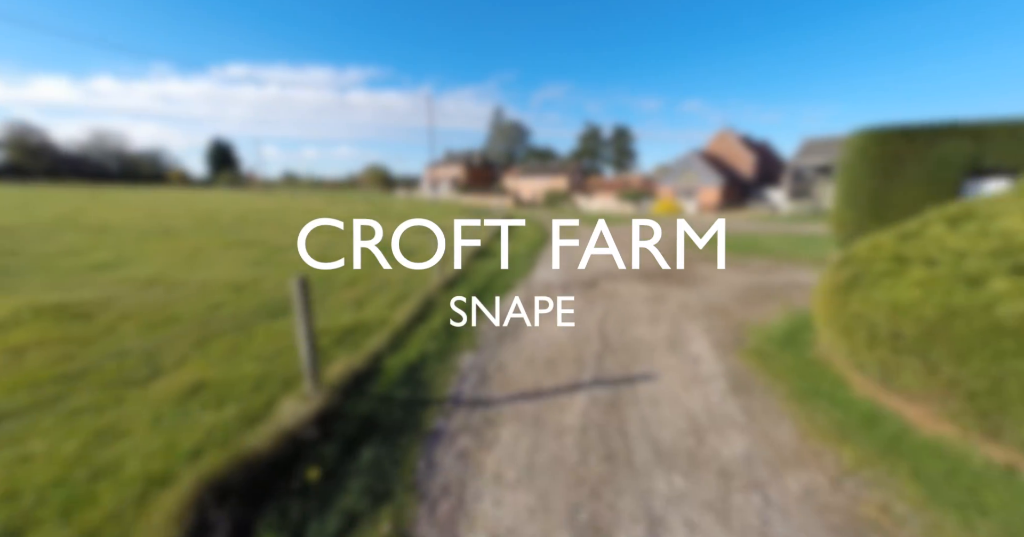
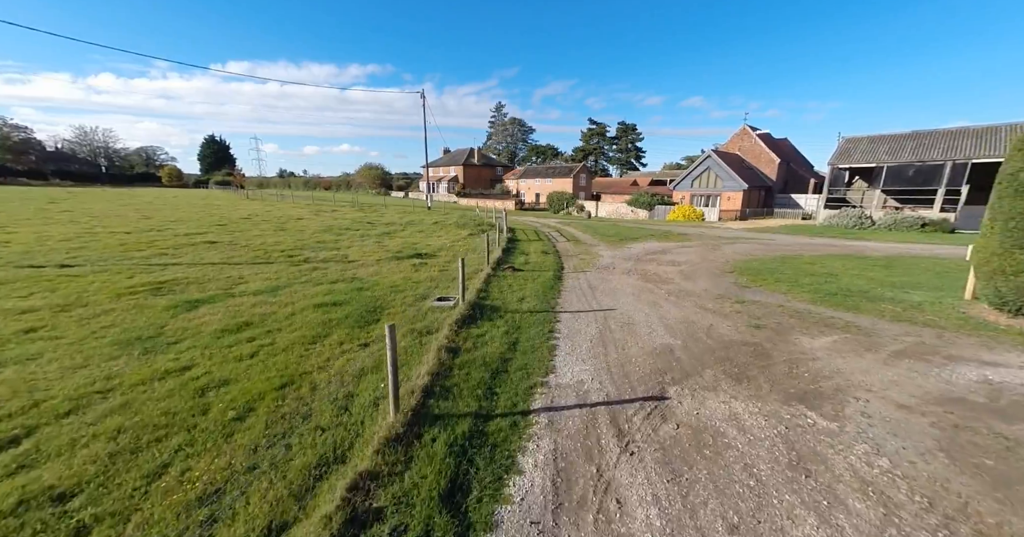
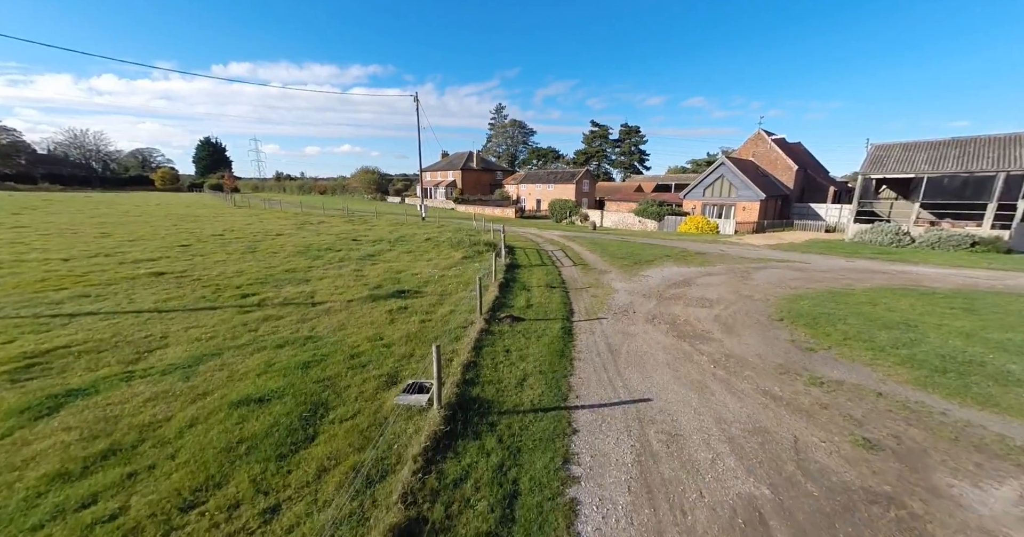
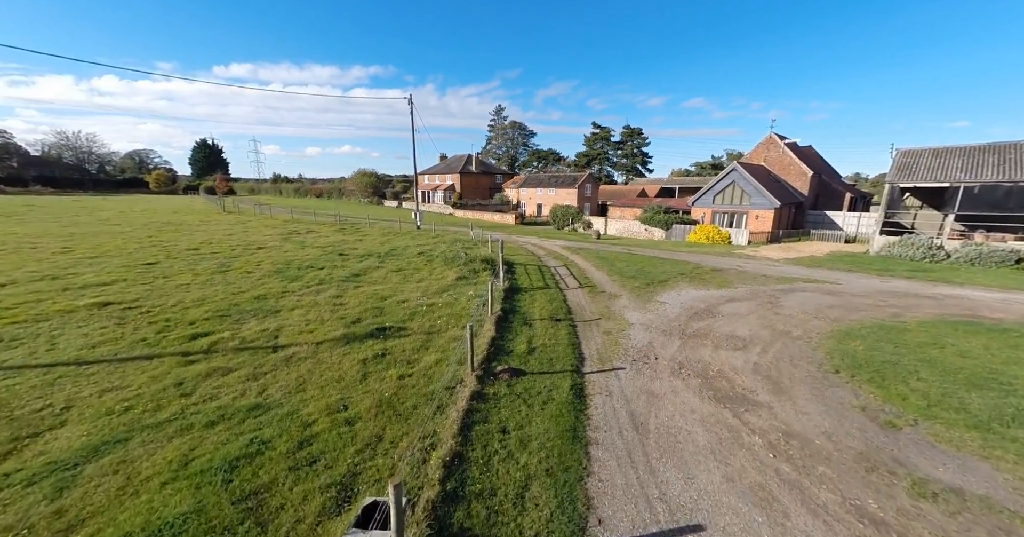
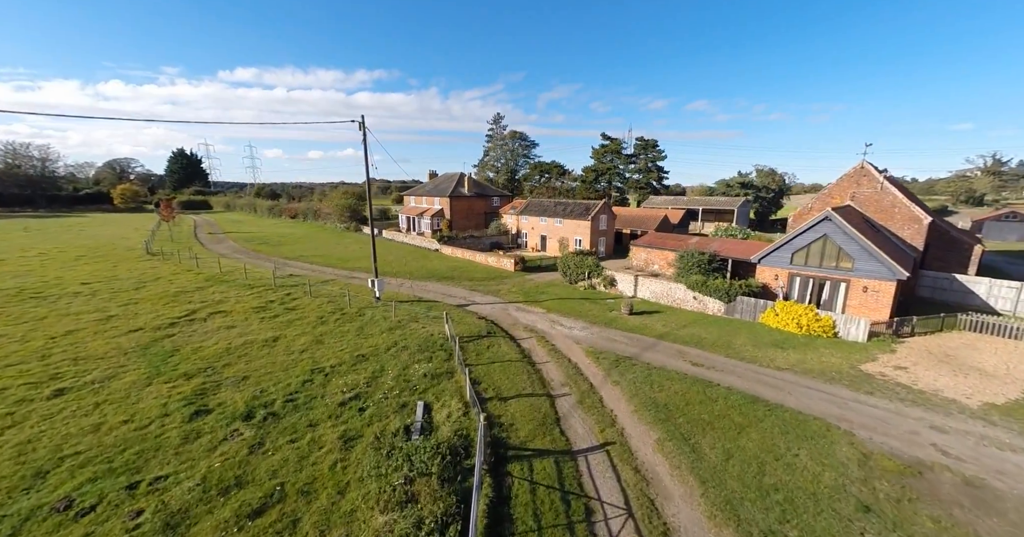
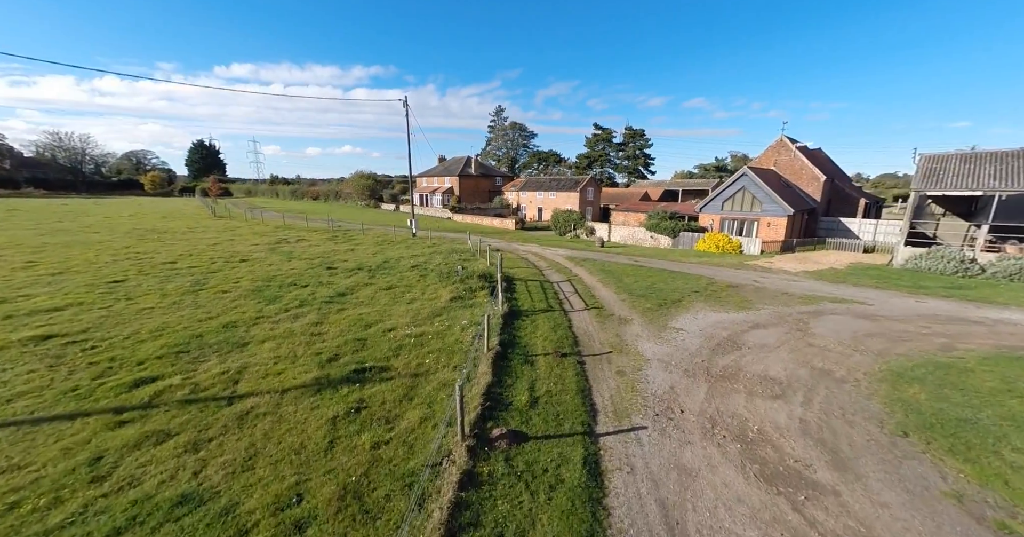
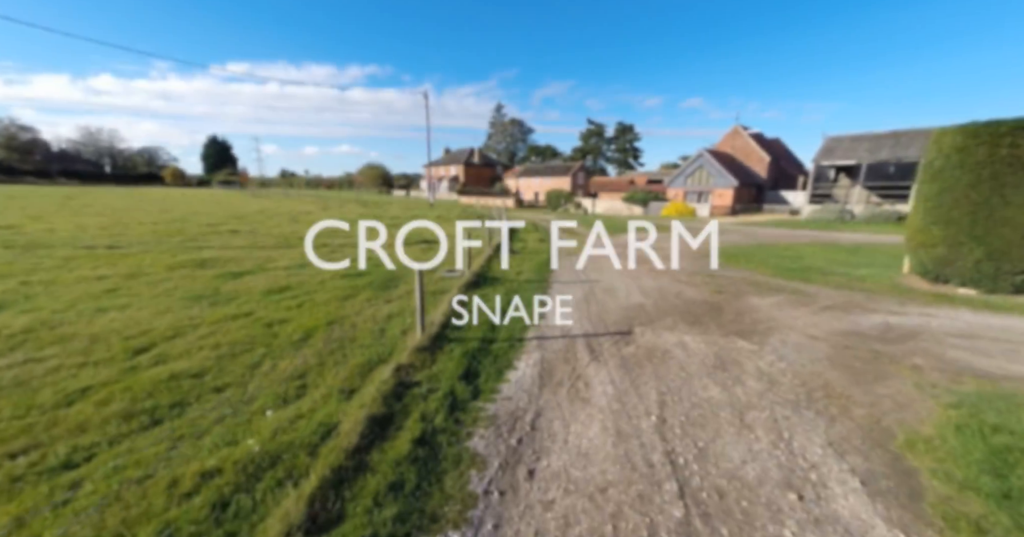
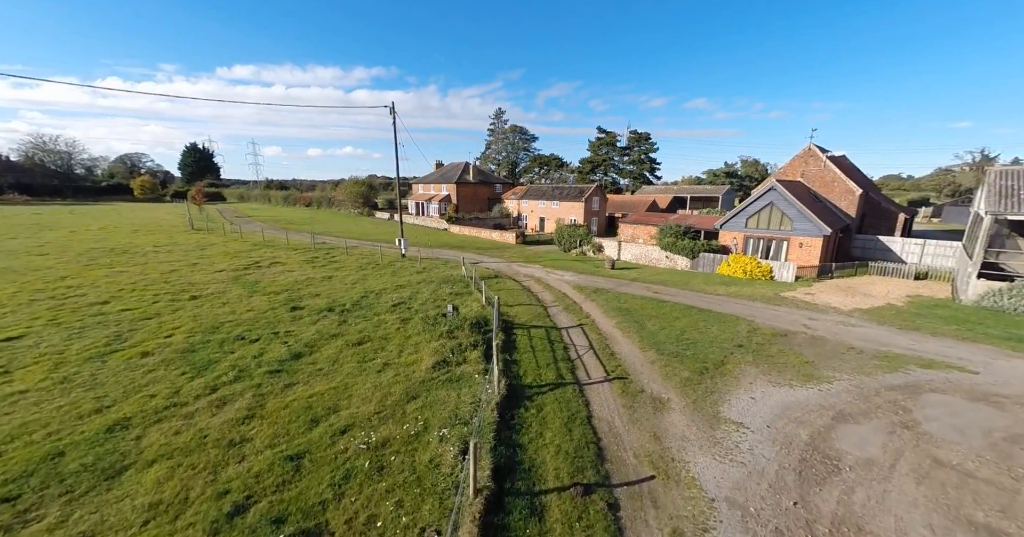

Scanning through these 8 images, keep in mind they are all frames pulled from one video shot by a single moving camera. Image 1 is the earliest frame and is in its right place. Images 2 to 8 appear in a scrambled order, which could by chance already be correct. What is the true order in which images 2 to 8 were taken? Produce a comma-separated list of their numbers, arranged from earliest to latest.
7, 2, 3, 4, 6, 8, 5
